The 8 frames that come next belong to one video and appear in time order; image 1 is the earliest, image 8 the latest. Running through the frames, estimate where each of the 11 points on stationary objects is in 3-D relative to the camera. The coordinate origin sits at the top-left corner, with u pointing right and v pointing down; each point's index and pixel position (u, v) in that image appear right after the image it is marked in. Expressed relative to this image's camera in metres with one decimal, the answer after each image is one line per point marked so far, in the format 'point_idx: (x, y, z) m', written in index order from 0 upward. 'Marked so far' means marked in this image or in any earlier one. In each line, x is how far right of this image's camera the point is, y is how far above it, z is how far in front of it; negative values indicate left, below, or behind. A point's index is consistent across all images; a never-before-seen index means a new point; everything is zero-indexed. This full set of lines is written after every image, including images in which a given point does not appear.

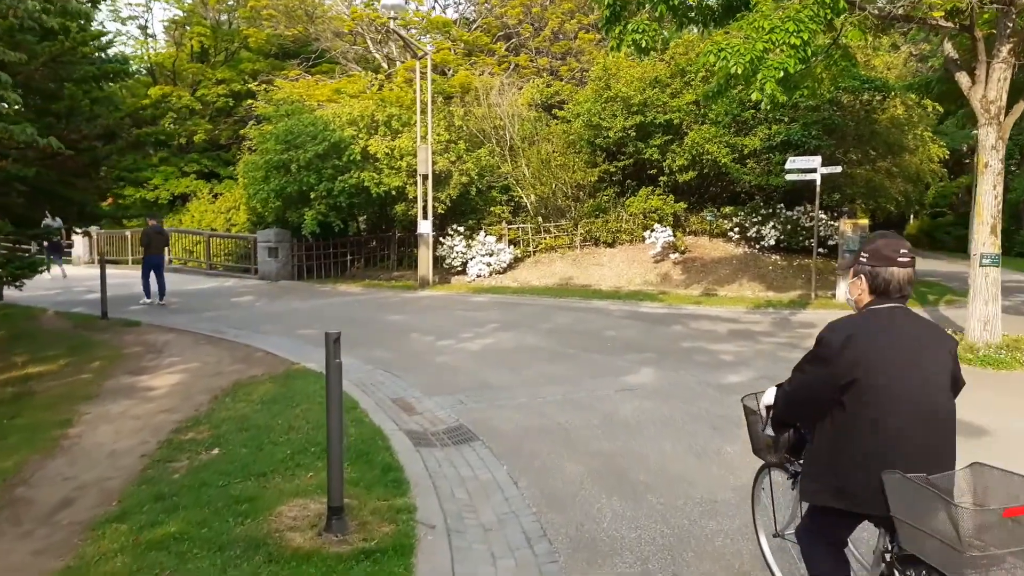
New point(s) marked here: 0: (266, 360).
0: (-2.9, -0.9, +9.5) m
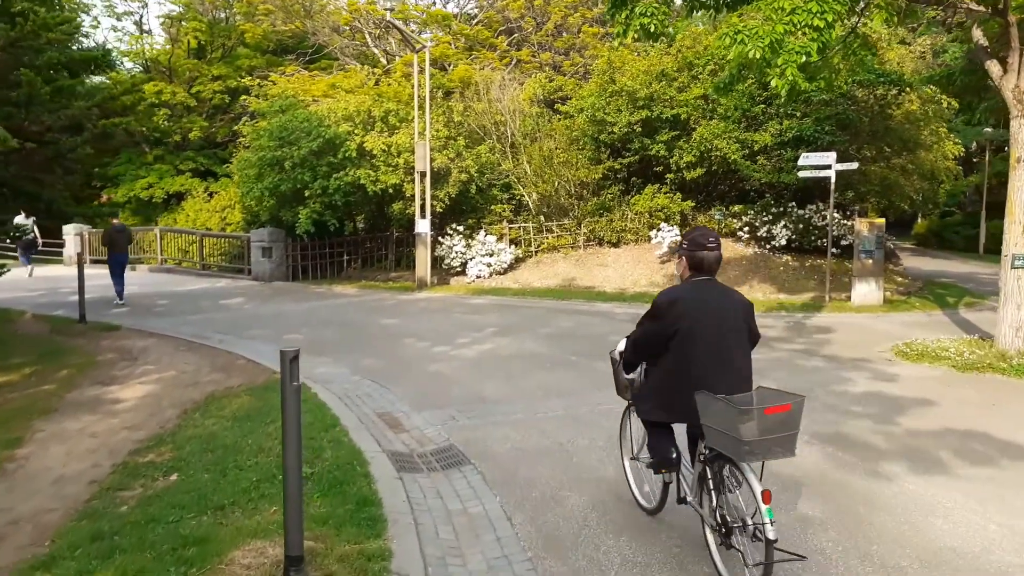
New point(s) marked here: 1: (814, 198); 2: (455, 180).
0: (-2.9, -0.9, +8.9) m
1: (+6.7, +2.0, +18.0) m
2: (-1.3, +2.5, +18.4) m
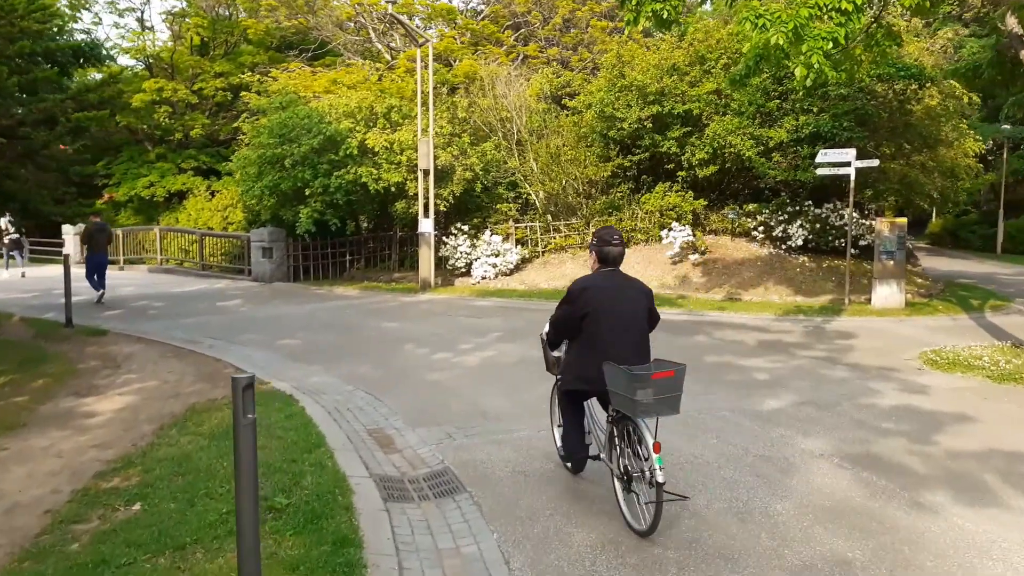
0: (-2.9, -0.9, +8.4) m
1: (+6.8, +1.9, +17.4) m
2: (-1.2, +2.4, +17.9) m
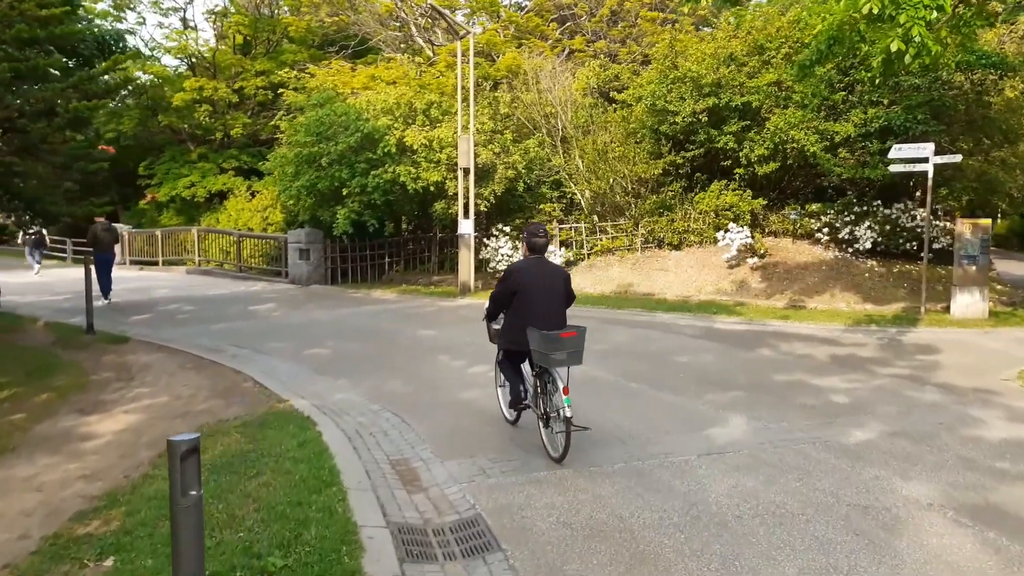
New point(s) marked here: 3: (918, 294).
0: (-2.5, -1.0, +7.7) m
1: (+7.7, +1.8, +16.1) m
2: (-0.2, +2.4, +17.0) m
3: (+6.6, -0.1, +13.2) m
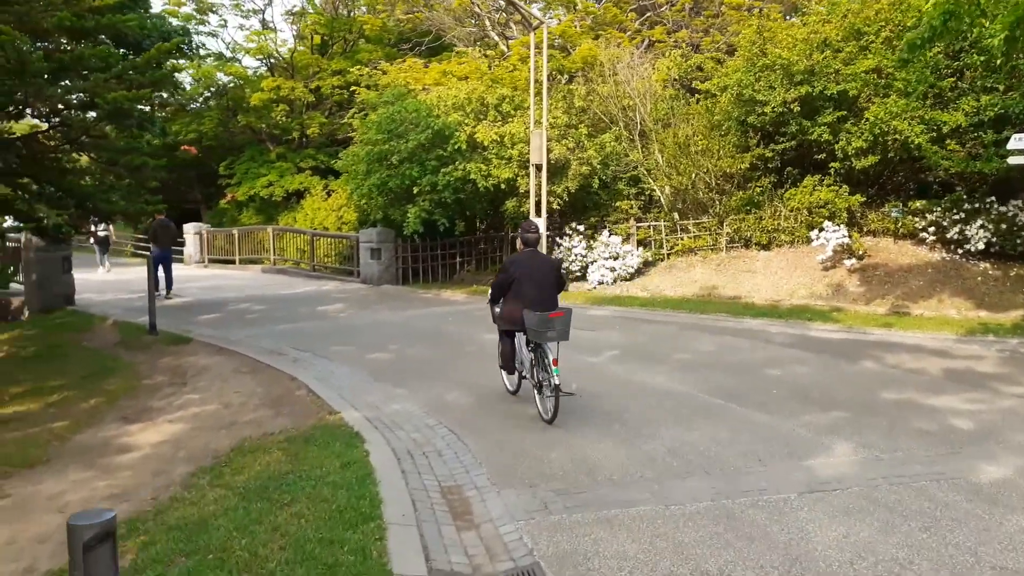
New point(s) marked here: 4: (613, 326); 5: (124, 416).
0: (-1.9, -1.0, +7.2) m
1: (+9.1, +1.7, +14.6) m
2: (+1.3, +2.3, +16.3) m
3: (+7.7, -0.2, +11.8) m
4: (+1.5, -0.6, +12.1) m
5: (-3.3, -1.1, +6.9) m
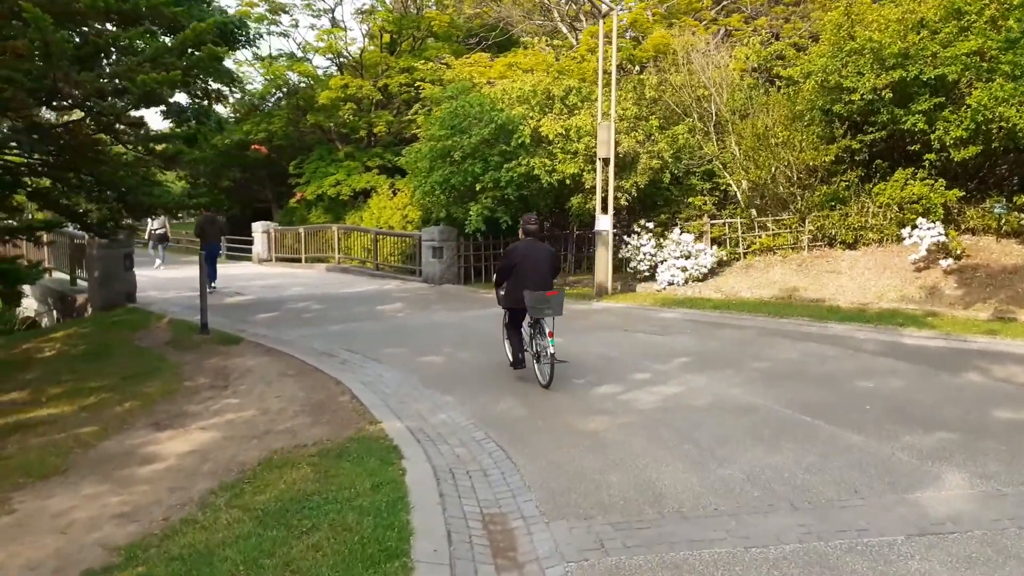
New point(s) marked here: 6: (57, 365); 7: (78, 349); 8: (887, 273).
0: (-1.4, -1.0, +6.7) m
1: (+10.2, +1.7, +13.1) m
2: (+2.5, +2.3, +15.5) m
3: (+8.6, -0.2, +10.5) m
4: (+2.4, -0.6, +11.3) m
5: (-2.8, -1.1, +6.5) m
6: (-5.0, -0.8, +8.8) m
7: (-5.2, -0.7, +9.7) m
8: (+6.1, +0.3, +13.2) m
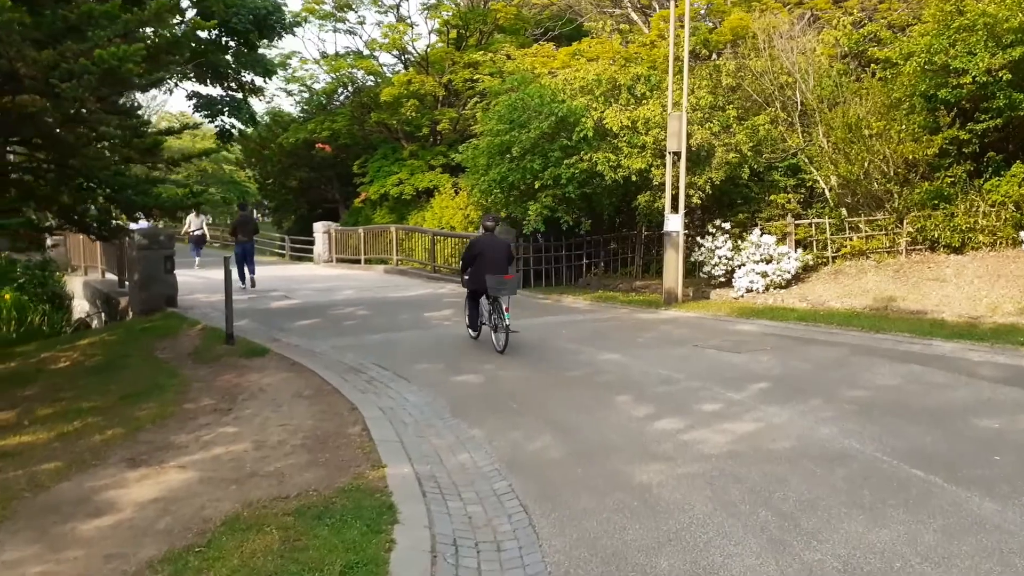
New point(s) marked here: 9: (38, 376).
0: (-1.1, -1.1, +5.6) m
1: (+11.0, +1.5, +11.0) m
2: (+3.6, +2.2, +14.0) m
3: (+9.1, -0.4, +8.5) m
4: (+3.1, -0.7, +9.9) m
5: (-2.6, -1.1, +5.6) m
6: (-4.5, -0.9, +8.1) m
7: (-4.6, -0.8, +9.0) m
8: (+6.9, +0.1, +11.5) m
9: (-5.0, -0.9, +8.5) m
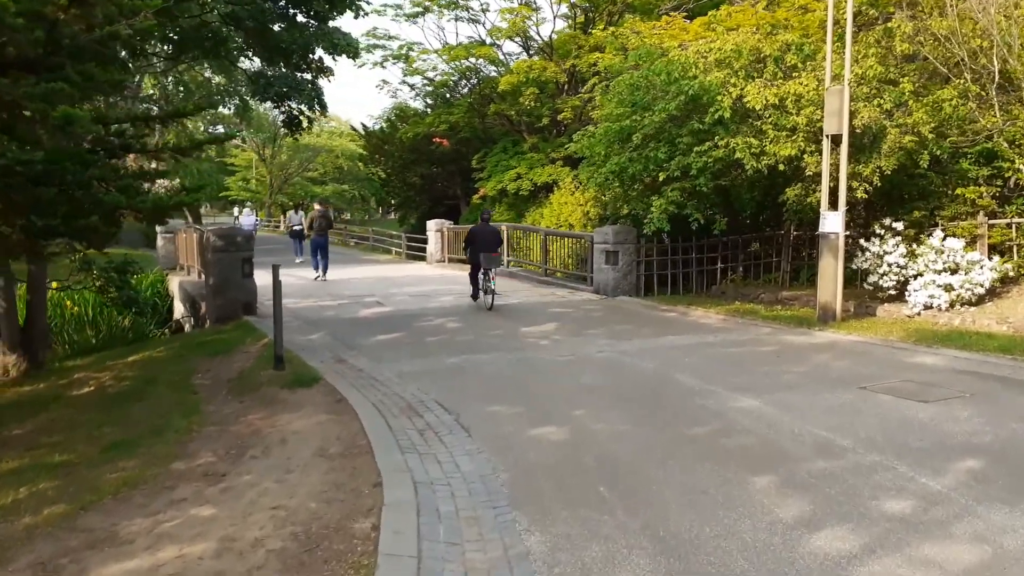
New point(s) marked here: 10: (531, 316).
0: (-0.8, -1.3, +3.8) m
1: (+12.1, +1.1, +7.1) m
2: (+5.3, +2.0, +11.3) m
3: (+9.8, -0.7, +5.0) m
4: (+4.0, -0.9, +7.3) m
5: (-2.3, -1.3, +4.0) m
6: (-3.7, -1.0, +6.8) m
7: (-3.7, -0.9, +7.7) m
8: (+8.1, -0.2, +8.2) m
9: (-4.1, -1.0, +7.3) m
10: (+0.3, -0.4, +12.5) m
